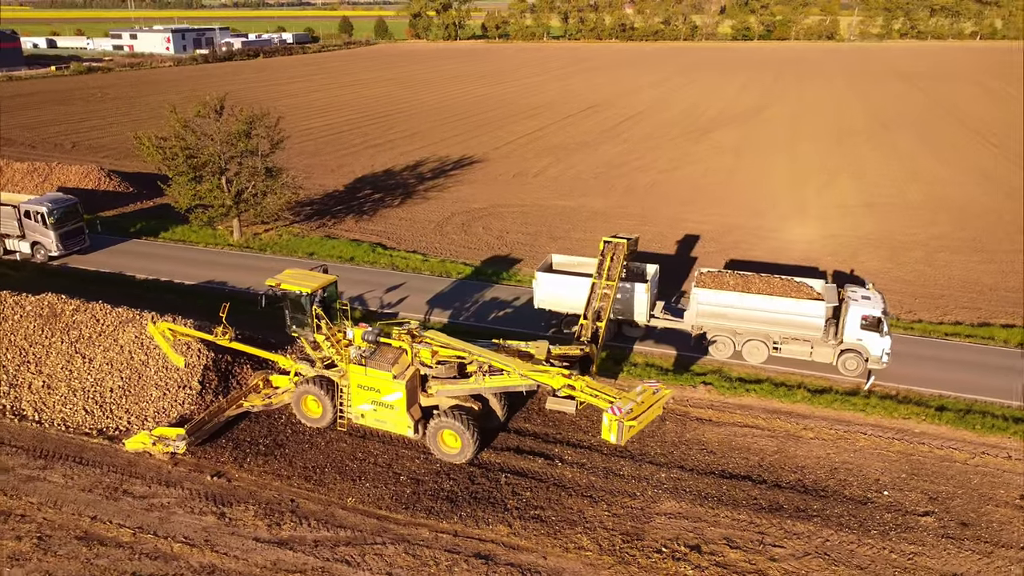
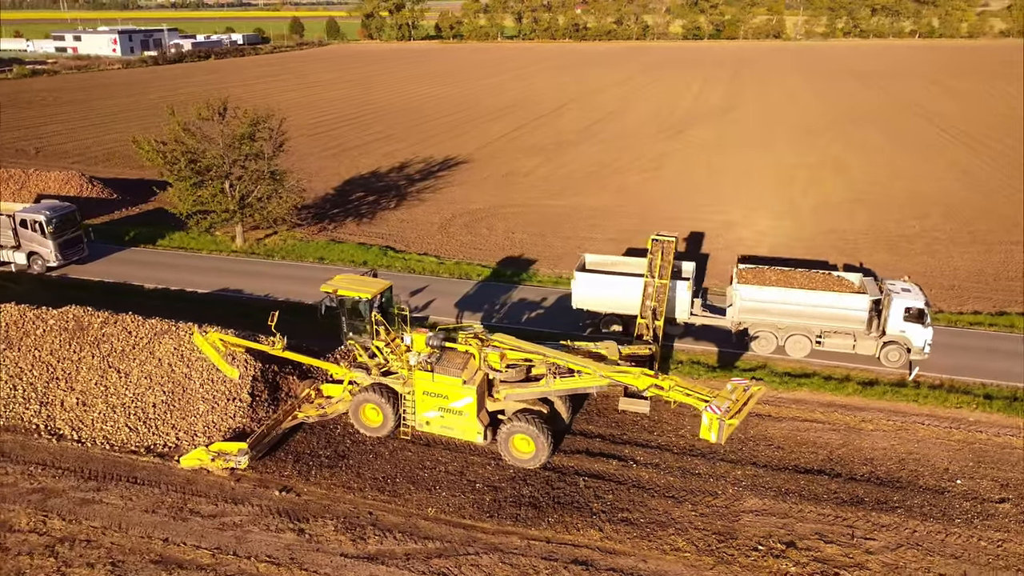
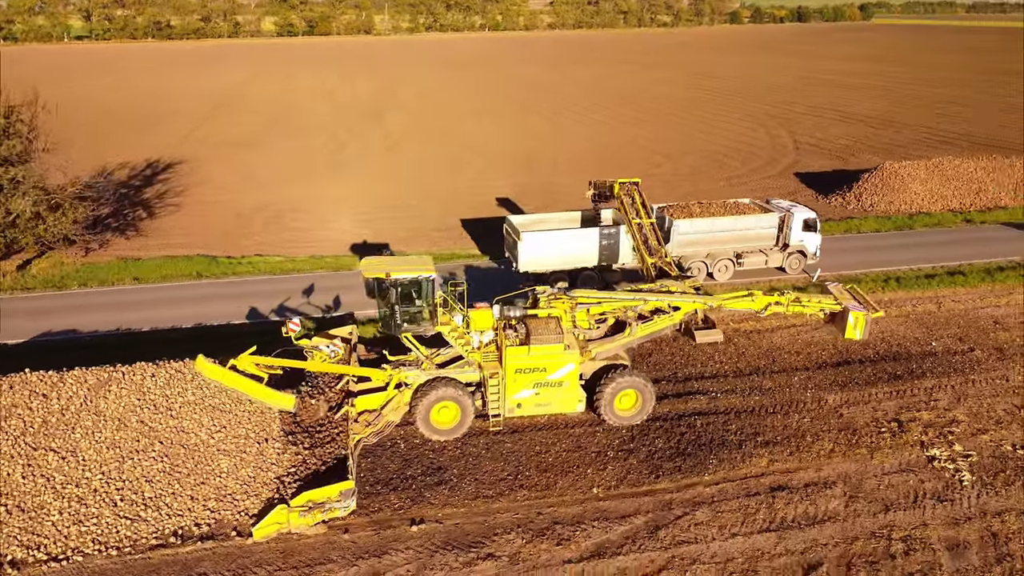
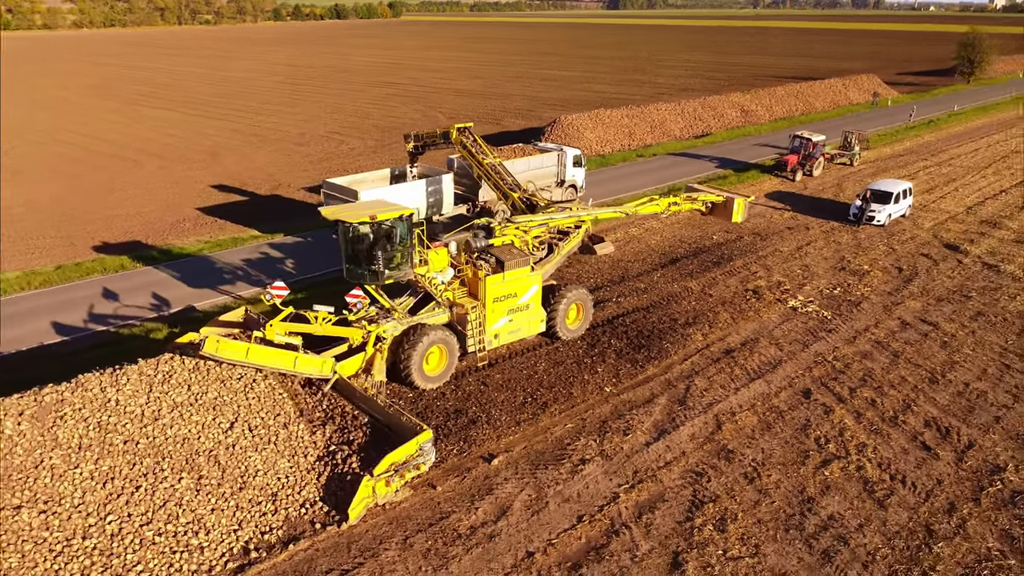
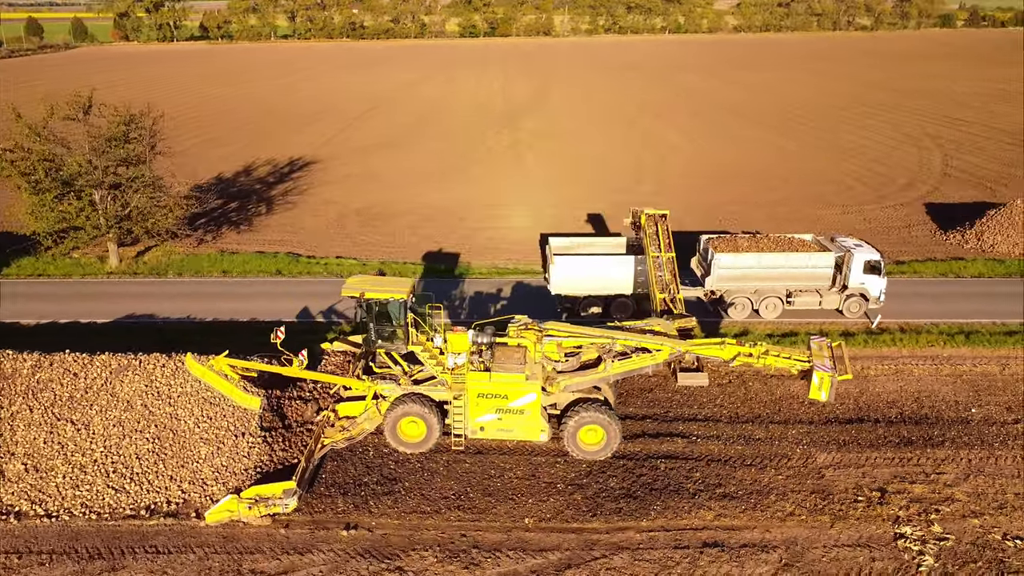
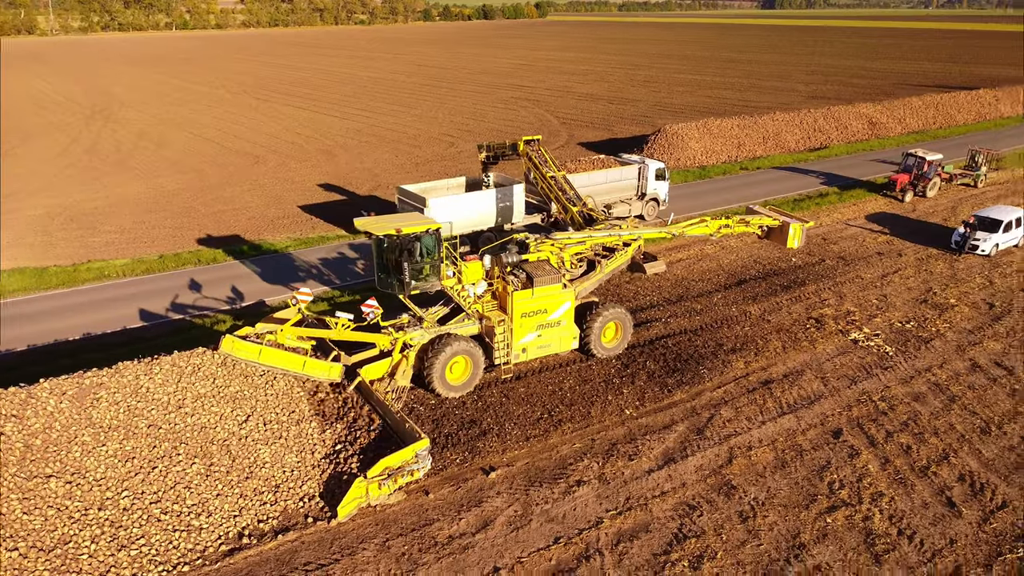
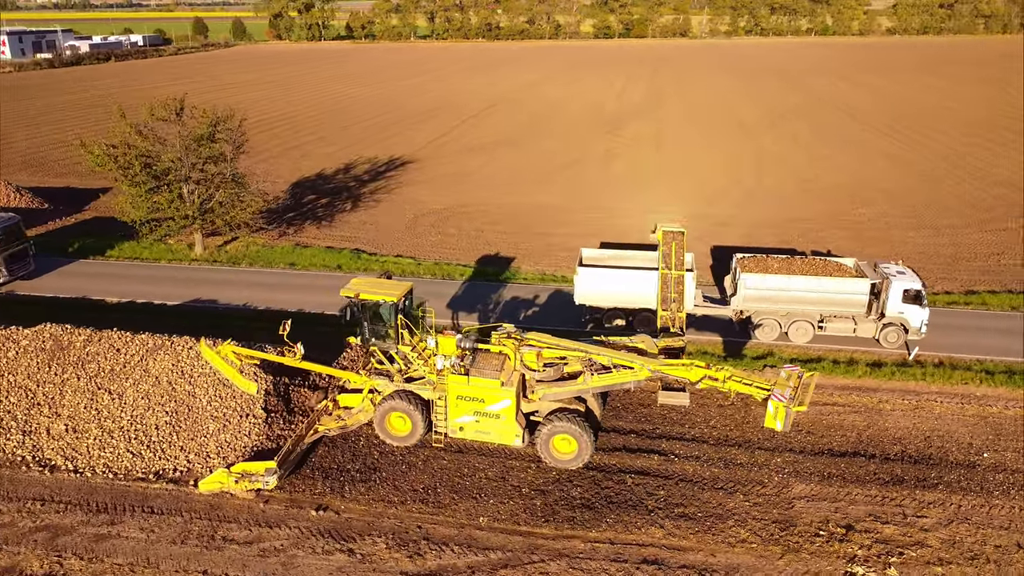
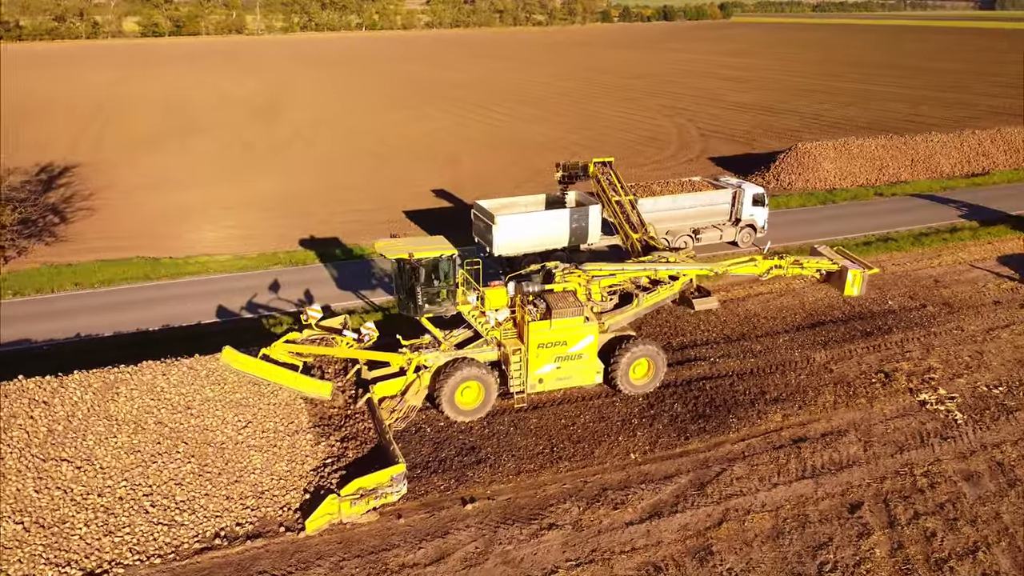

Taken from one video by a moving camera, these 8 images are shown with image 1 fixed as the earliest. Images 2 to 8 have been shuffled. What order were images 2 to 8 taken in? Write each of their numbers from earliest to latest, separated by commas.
2, 7, 5, 3, 8, 6, 4
